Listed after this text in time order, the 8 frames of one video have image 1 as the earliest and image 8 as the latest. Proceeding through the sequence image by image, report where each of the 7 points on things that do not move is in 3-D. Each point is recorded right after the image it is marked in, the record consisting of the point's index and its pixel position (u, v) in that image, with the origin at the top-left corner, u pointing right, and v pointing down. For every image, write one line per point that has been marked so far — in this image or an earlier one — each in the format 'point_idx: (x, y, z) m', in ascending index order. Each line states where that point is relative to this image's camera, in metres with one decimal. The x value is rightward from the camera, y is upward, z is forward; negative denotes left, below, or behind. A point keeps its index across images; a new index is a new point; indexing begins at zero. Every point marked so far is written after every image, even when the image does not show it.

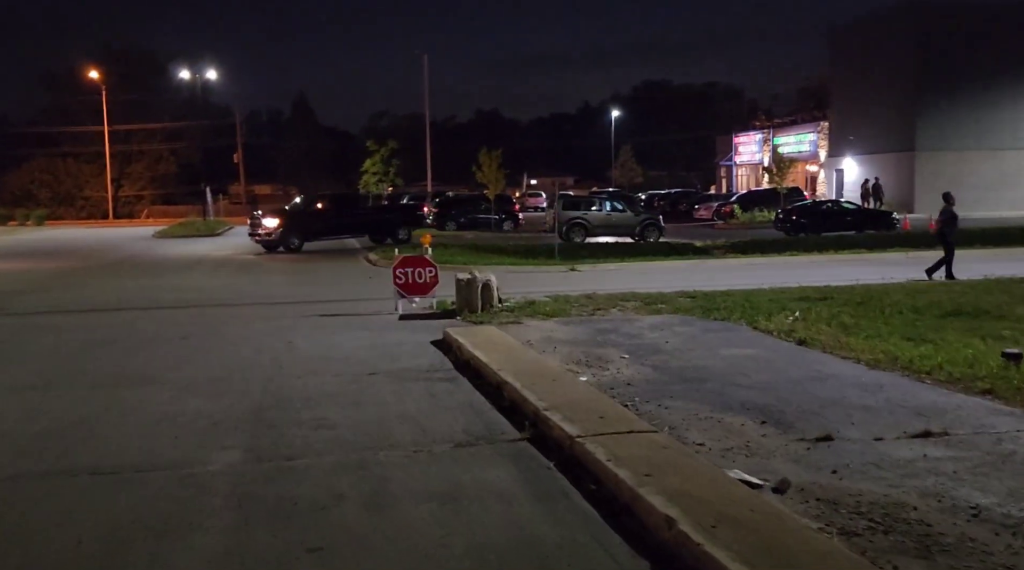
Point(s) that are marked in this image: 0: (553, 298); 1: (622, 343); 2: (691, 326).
0: (+0.7, -0.3, +17.6) m
1: (+1.3, -0.7, +12.6) m
2: (+2.4, -0.6, +13.9) m
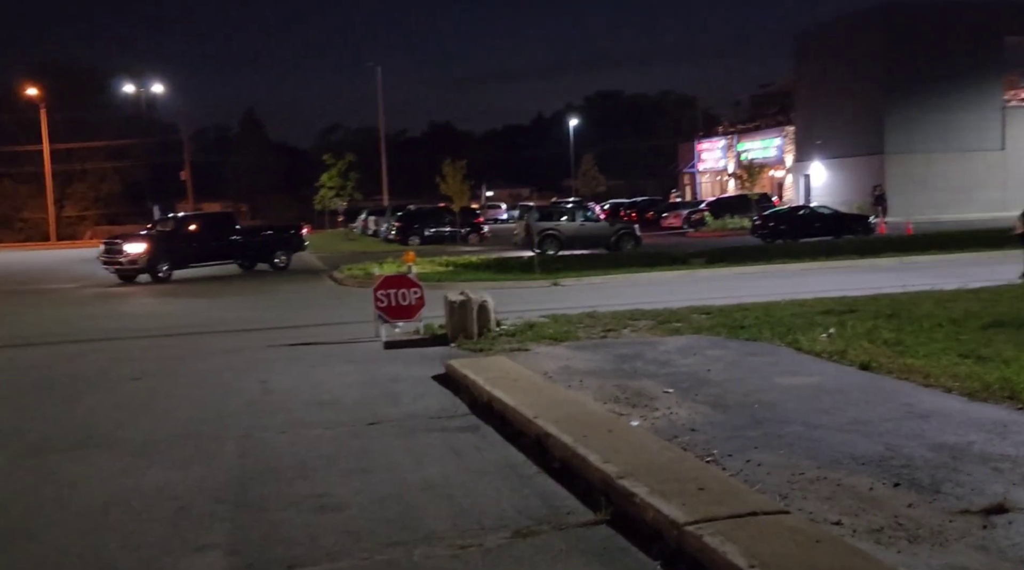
0: (+0.6, -0.5, +15.8) m
1: (+1.5, -0.9, +10.8) m
2: (+2.5, -0.8, +12.2) m
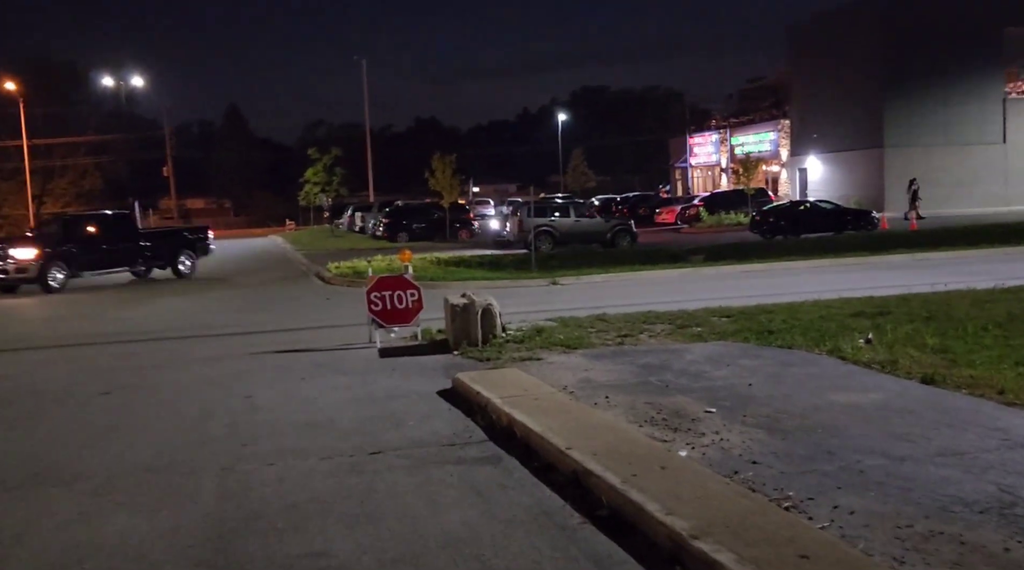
0: (+0.7, -0.6, +14.5) m
1: (+1.7, -0.9, +9.6) m
2: (+2.6, -0.8, +10.9) m
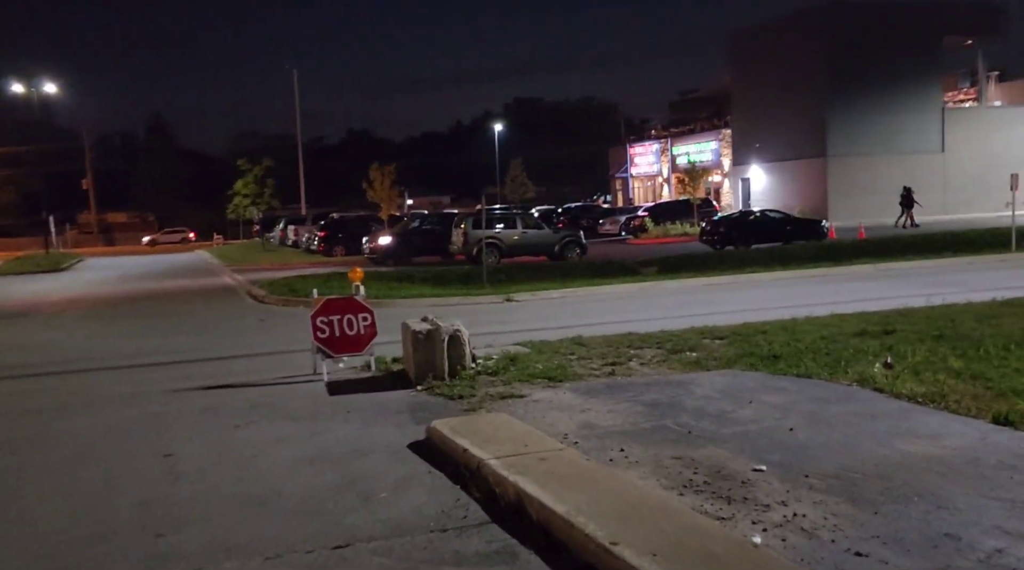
0: (+0.3, -0.8, +12.8) m
1: (+1.6, -1.1, +7.9) m
2: (+2.4, -1.0, +9.3) m
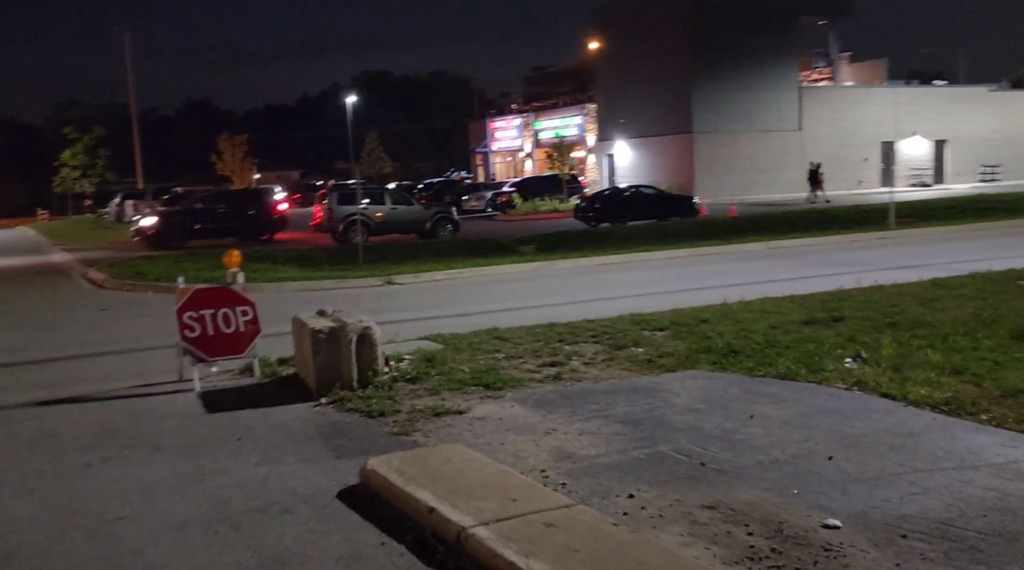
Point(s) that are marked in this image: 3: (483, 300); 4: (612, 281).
0: (-0.6, -0.7, +10.8) m
1: (+1.4, -1.1, +6.1) m
2: (+2.0, -0.9, +7.7) m
3: (-0.5, -0.2, +16.6) m
4: (+1.8, +0.1, +19.0) m
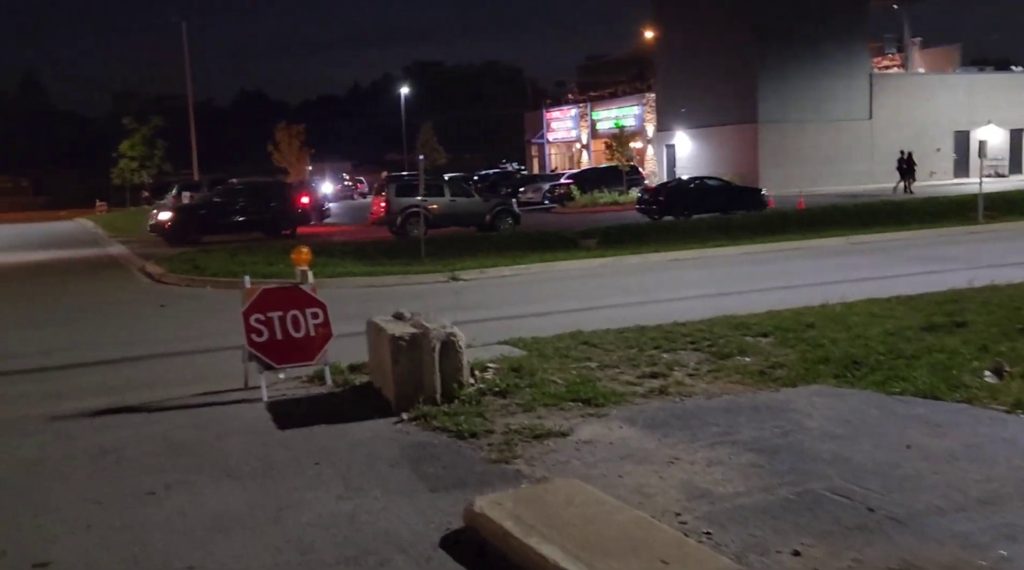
0: (+0.2, -0.7, +9.9) m
1: (+2.0, -1.1, +5.1) m
2: (+2.7, -0.9, +6.6) m
3: (+0.7, -0.2, +15.6) m
4: (+3.1, +0.1, +17.9) m
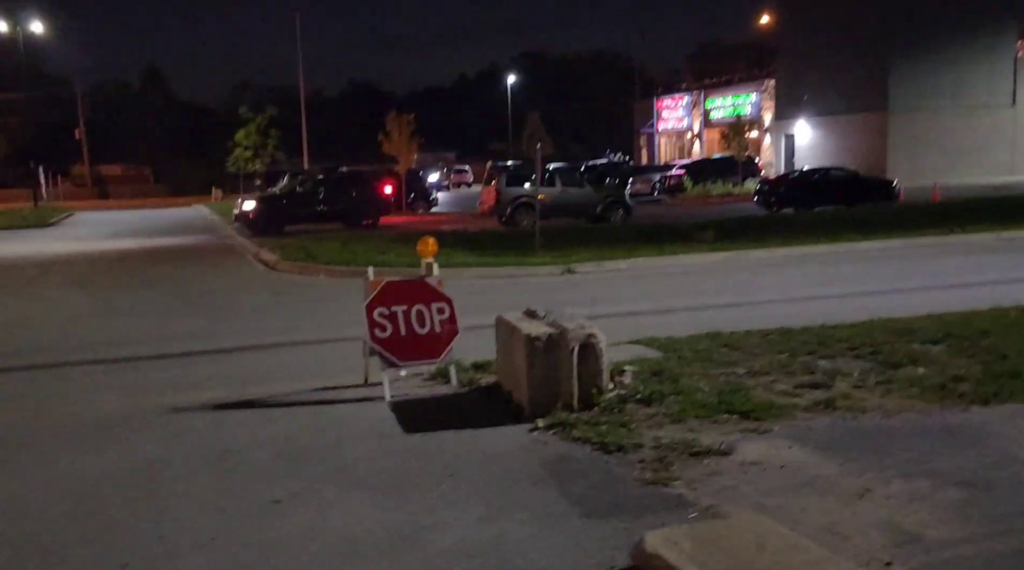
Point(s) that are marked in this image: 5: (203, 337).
0: (+1.4, -0.6, +9.1) m
1: (+2.7, -1.2, +4.2) m
2: (+3.6, -1.0, +5.6) m
3: (+2.4, -0.1, +14.7) m
4: (+5.1, +0.2, +16.8) m
5: (-3.7, -0.6, +12.3) m
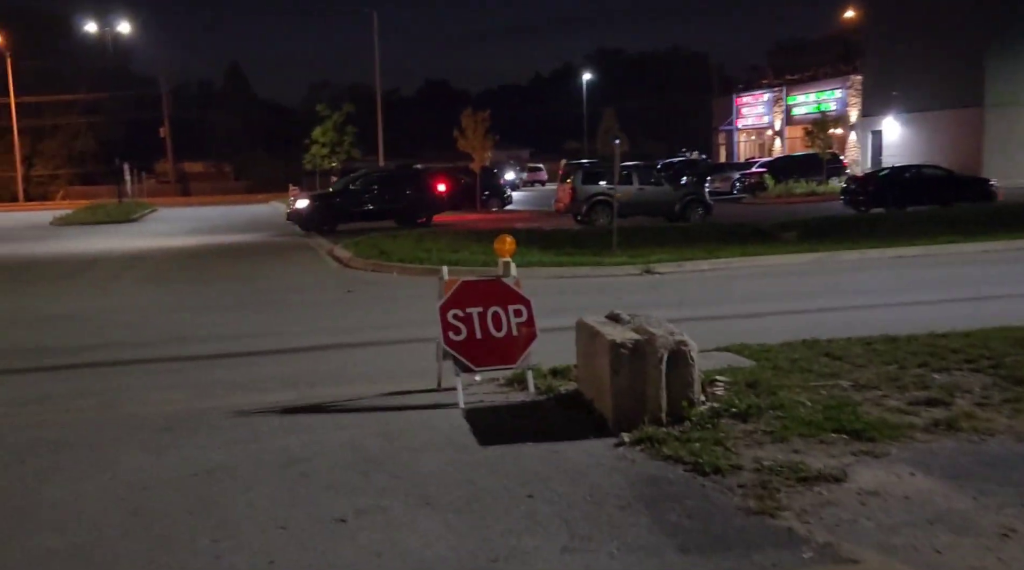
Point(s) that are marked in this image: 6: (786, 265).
0: (+2.1, -0.7, +8.4) m
1: (+3.1, -1.2, +3.4) m
2: (+4.0, -1.0, +4.8) m
3: (+3.5, -0.2, +14.0) m
4: (+6.3, +0.1, +15.8) m
5: (-2.8, -0.6, +12.0) m
6: (+5.1, +0.4, +19.3) m
